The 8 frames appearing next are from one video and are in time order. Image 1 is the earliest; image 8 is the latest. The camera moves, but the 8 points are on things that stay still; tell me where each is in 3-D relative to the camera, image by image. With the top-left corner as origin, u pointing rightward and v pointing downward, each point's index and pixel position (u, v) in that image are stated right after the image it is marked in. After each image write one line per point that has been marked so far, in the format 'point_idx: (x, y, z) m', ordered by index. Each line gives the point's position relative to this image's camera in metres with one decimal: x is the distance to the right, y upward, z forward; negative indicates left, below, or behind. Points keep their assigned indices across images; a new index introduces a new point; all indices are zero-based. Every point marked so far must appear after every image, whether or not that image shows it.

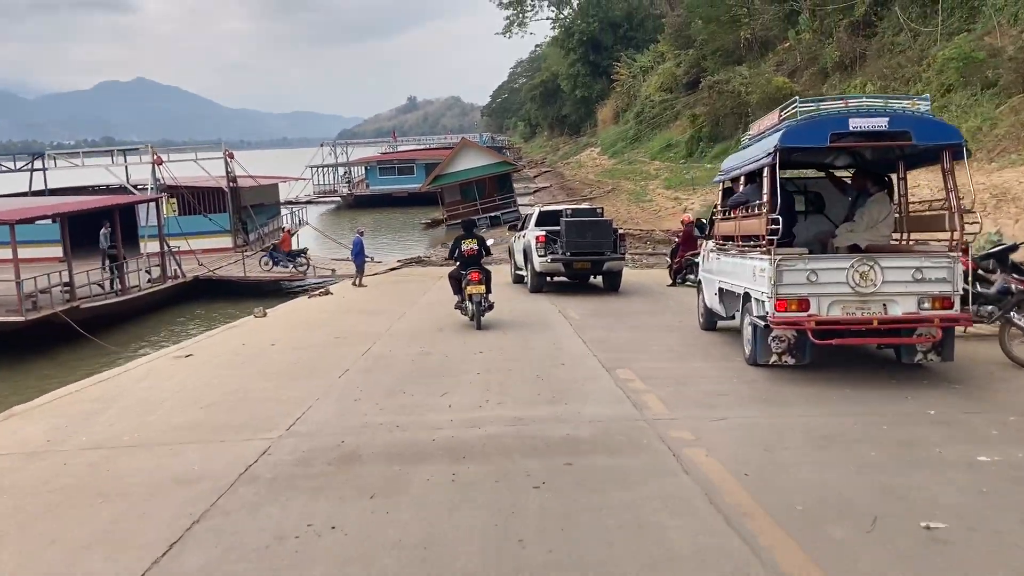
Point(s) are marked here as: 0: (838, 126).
0: (+2.9, +1.4, +8.0) m
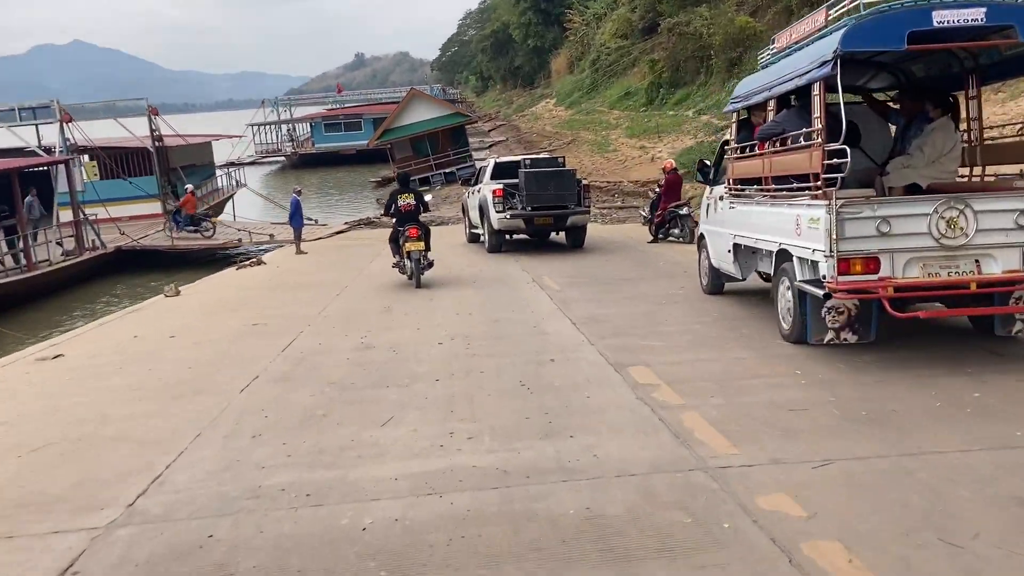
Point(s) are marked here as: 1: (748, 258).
0: (+2.6, +1.7, +5.9) m
1: (+2.3, +0.3, +8.7) m
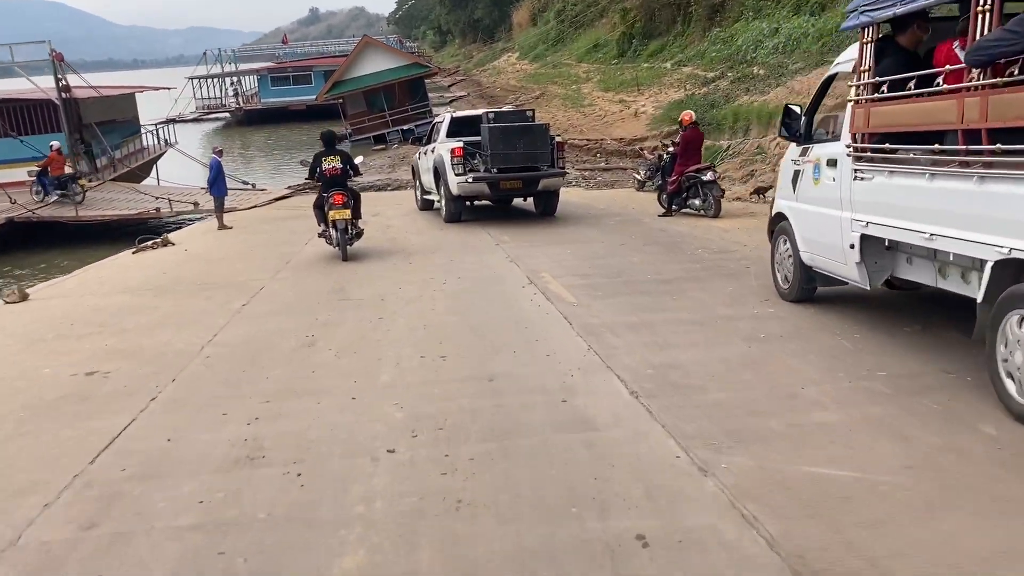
0: (+2.7, +1.5, +2.6) m
1: (+2.2, +0.2, +5.5) m
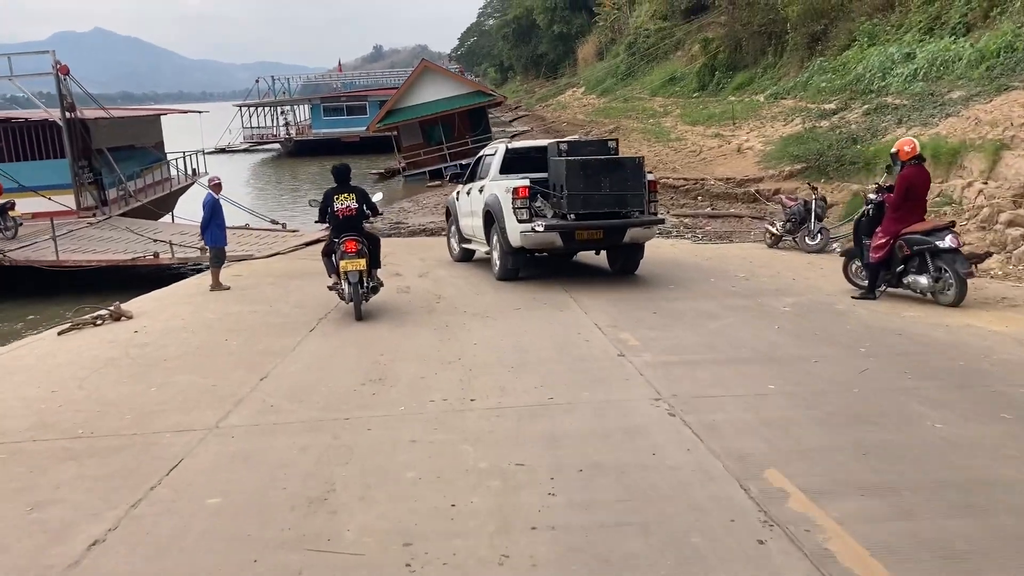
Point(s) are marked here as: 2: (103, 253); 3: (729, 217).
0: (+3.2, +0.8, -1.8) m
1: (+2.8, -0.6, +1.1) m
2: (-7.2, +0.6, +16.3) m
3: (+4.1, +1.3, +17.4) m
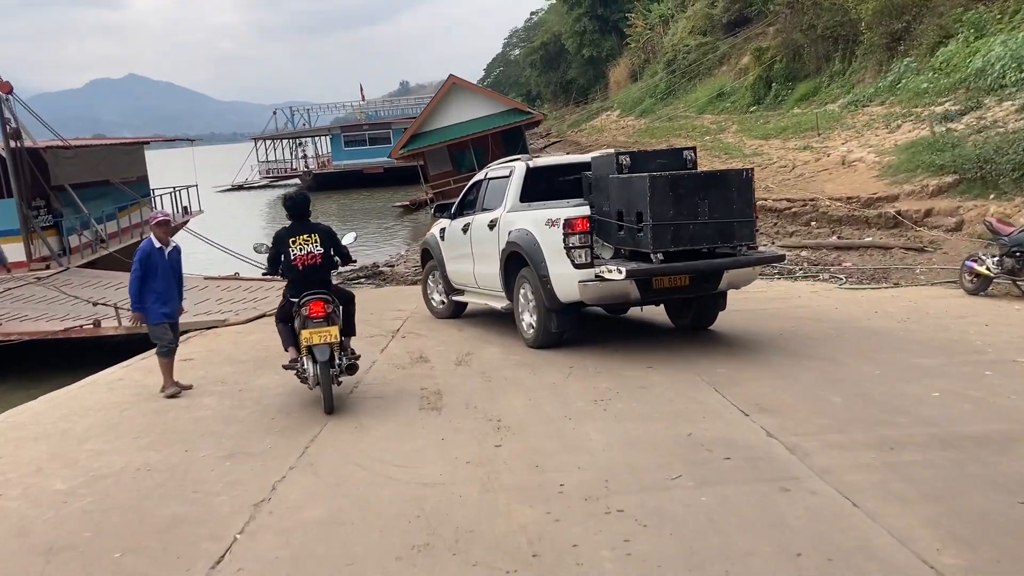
0: (+3.4, +0.6, -6.2) m
1: (+3.2, -0.9, -3.3) m
2: (-6.3, -0.4, +12.1) m
3: (+5.0, +0.5, +12.9) m
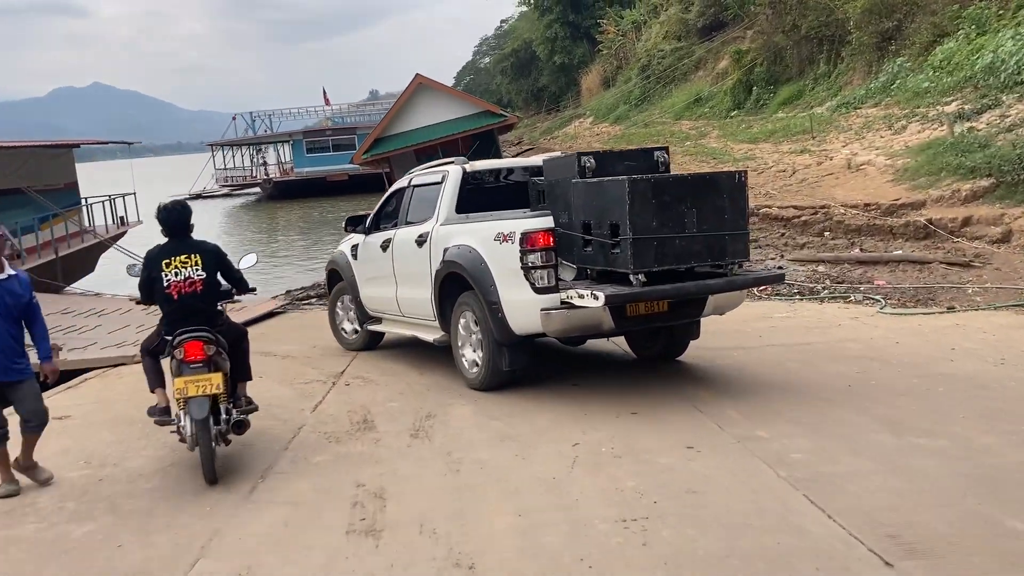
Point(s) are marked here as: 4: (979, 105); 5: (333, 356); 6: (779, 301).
0: (+3.7, +0.5, -8.1) m
1: (+3.4, -1.0, -5.2) m
2: (-6.6, -0.7, +9.9) m
3: (+4.7, +0.3, +11.1) m
4: (+8.8, +3.5, +17.5) m
5: (-1.7, -0.6, +8.8) m
6: (+3.0, -0.1, +10.4) m
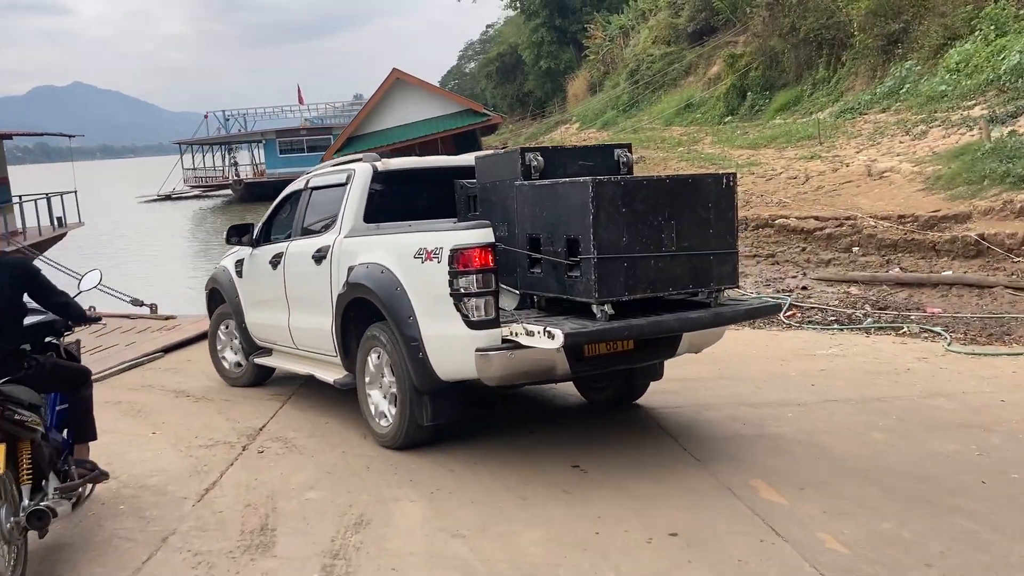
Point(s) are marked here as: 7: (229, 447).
0: (+3.9, +0.4, -9.8) m
1: (+3.5, -1.2, -7.0) m
2: (-6.8, -0.9, +8.0) m
3: (+4.5, 0.0, +9.4) m
4: (+8.6, +3.1, +15.8) m
5: (-1.9, -0.8, +6.9) m
6: (+2.8, -0.4, +8.6) m
7: (-1.6, -0.9, +5.2) m
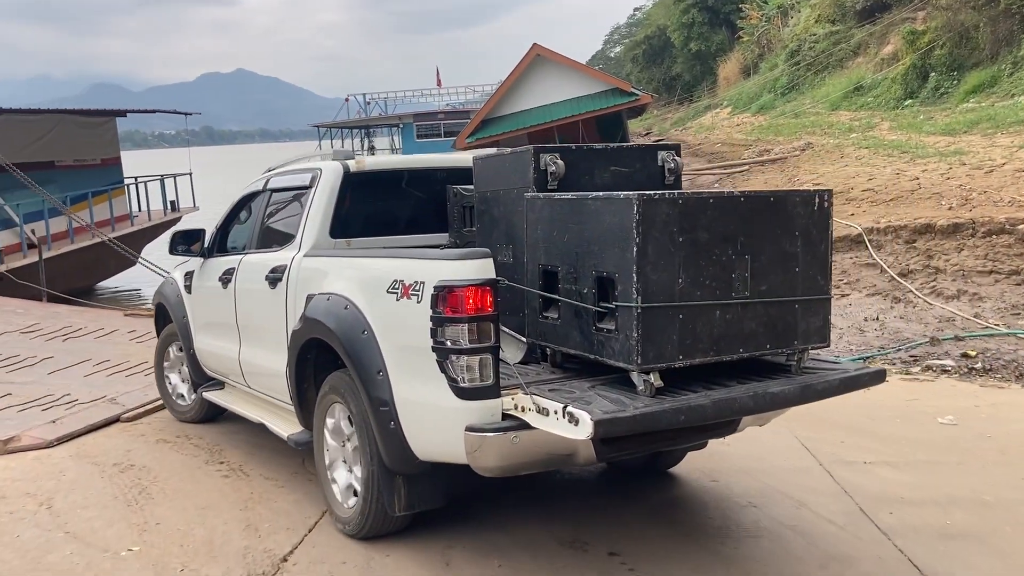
0: (+2.0, -0.2, -12.3) m
1: (+2.0, -1.6, -9.4) m
2: (-5.9, -0.8, +6.9) m
3: (+5.5, -0.3, +6.6) m
4: (+10.6, +2.7, +12.3) m
5: (-1.2, -1.0, +5.1) m
6: (+3.7, -0.7, +6.1) m
7: (-1.2, -1.1, +3.4) m
